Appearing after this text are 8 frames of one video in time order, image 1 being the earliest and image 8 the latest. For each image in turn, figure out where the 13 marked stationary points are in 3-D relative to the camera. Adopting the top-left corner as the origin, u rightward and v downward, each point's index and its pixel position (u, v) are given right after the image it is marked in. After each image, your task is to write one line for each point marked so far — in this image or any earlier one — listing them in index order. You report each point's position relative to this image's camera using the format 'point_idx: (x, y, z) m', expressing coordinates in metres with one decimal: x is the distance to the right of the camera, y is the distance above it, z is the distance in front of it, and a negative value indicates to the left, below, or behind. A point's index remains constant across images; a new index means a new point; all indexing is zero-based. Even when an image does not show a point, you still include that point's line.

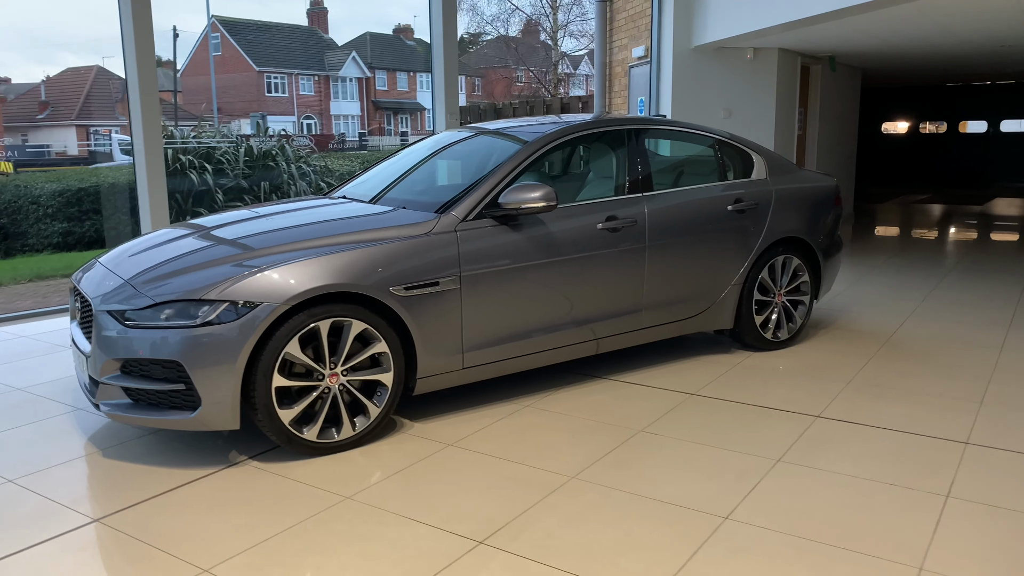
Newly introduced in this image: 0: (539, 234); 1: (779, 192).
0: (+0.1, +0.2, +3.8) m
1: (+1.5, +0.5, +4.8) m
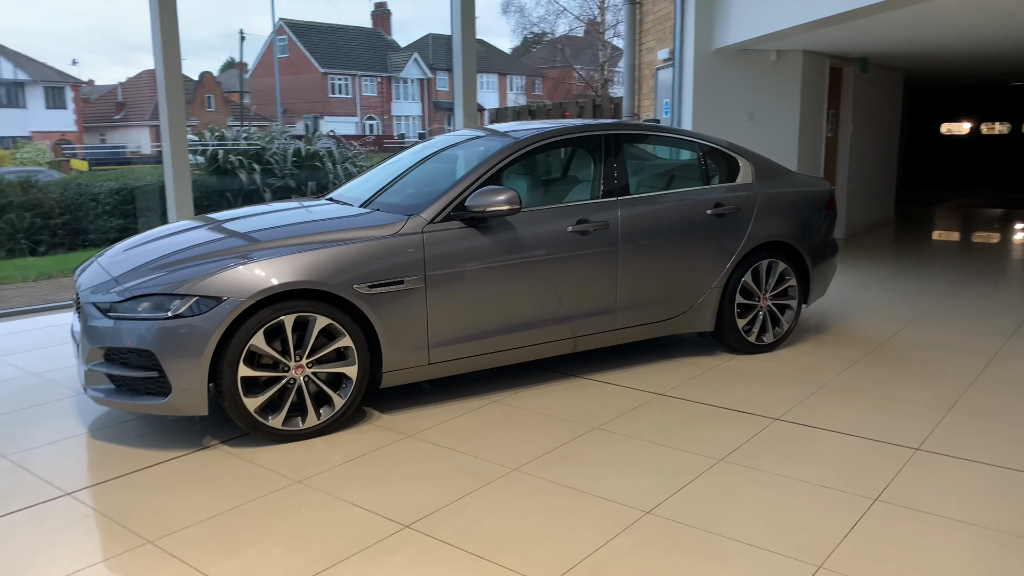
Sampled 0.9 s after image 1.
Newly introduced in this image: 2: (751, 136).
0: (0.0, +0.2, +3.9) m
1: (+1.5, +0.5, +4.8) m
2: (+2.4, +1.6, +8.4) m
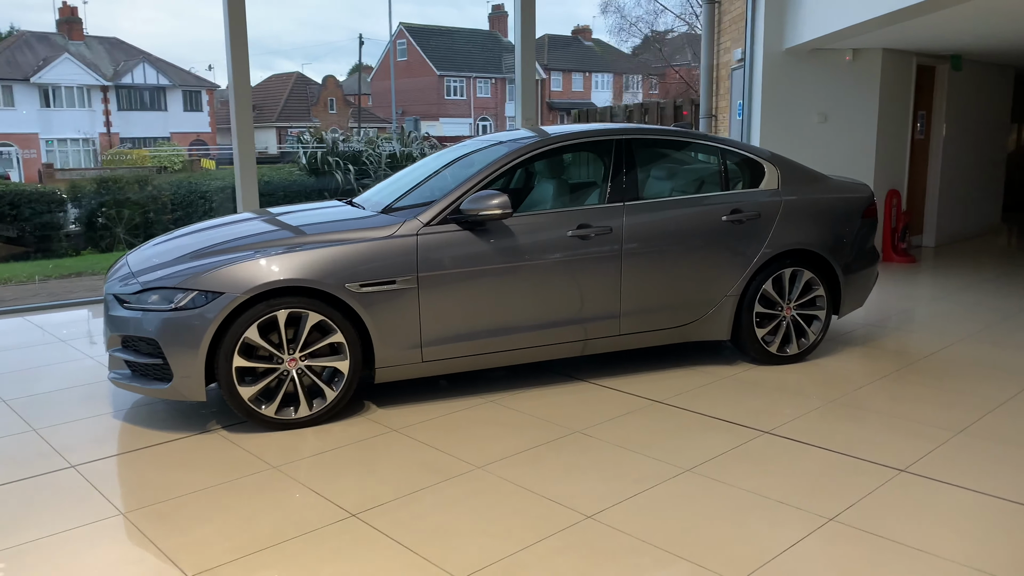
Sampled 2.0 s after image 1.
0: (-0.1, +0.2, +4.0) m
1: (+1.6, +0.5, +4.6) m
2: (+3.1, +1.5, +8.0) m
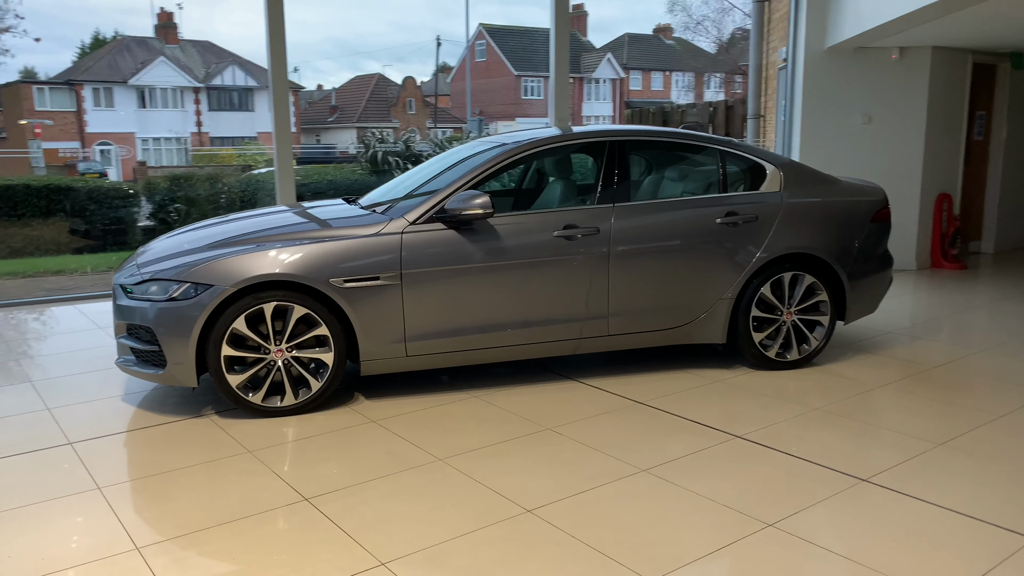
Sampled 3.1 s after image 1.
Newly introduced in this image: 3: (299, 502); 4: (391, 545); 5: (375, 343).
0: (-0.1, +0.2, +4.1) m
1: (+1.5, +0.5, +4.6) m
2: (+3.4, +1.4, +7.8) m
3: (-0.8, -0.8, +3.1) m
4: (-0.4, -0.9, +2.7) m
5: (-0.7, -0.3, +4.0) m
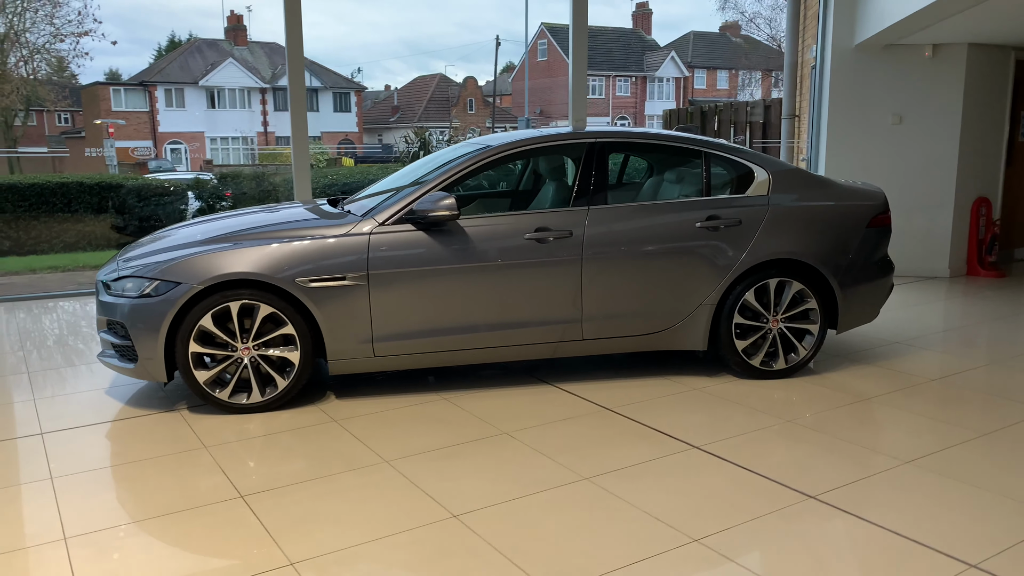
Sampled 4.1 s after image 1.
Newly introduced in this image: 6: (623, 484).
0: (-0.3, +0.2, +4.1) m
1: (+1.4, +0.4, +4.4) m
2: (+3.6, +1.3, +7.5) m
3: (-1.1, -0.8, +3.1) m
4: (-0.7, -0.9, +2.8) m
5: (-0.8, -0.3, +4.0) m
6: (+0.4, -0.8, +3.2) m
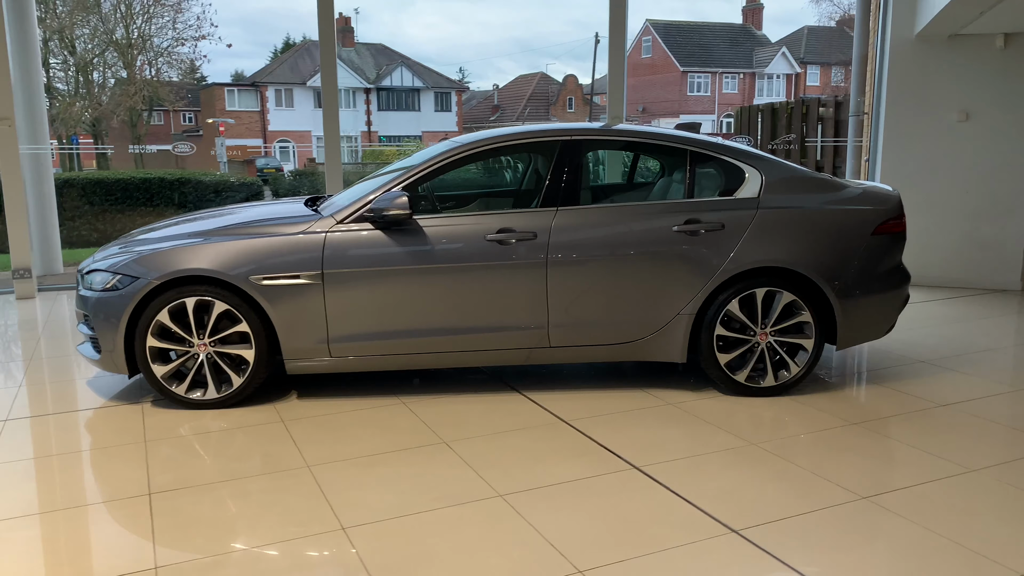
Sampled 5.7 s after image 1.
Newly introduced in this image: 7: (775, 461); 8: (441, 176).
0: (-0.5, +0.2, +4.0) m
1: (+1.3, +0.4, +4.1) m
2: (+3.8, +1.2, +6.8) m
3: (-1.4, -0.8, +3.1) m
4: (-1.1, -0.9, +2.7) m
5: (-1.0, -0.3, +4.0) m
6: (+0.1, -0.8, +3.0) m
7: (+1.1, -0.7, +3.4) m
8: (-0.4, +0.5, +4.1) m
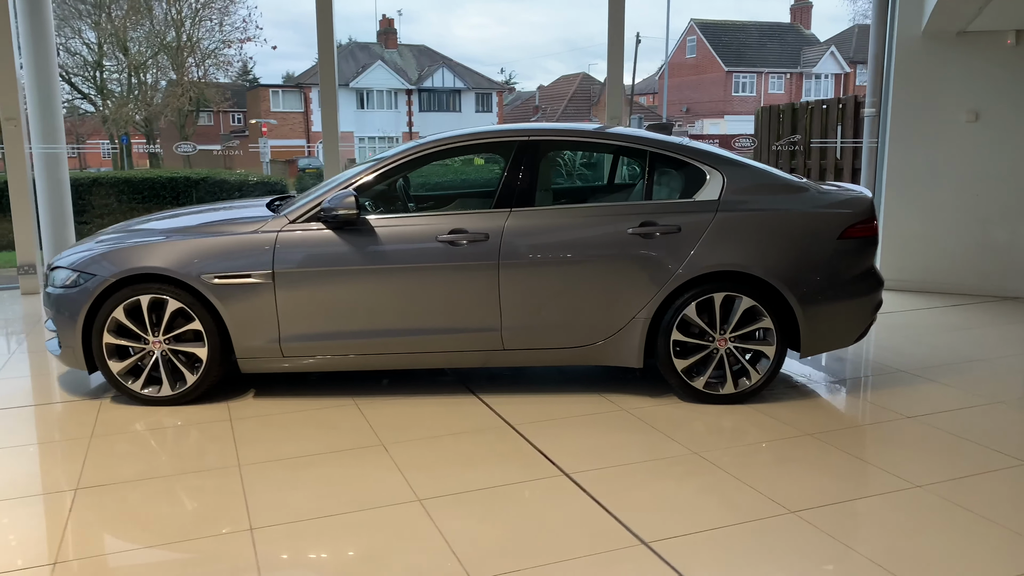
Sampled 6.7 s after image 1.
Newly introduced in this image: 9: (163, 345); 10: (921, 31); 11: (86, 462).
0: (-0.7, +0.2, +4.0) m
1: (+1.0, +0.3, +4.0) m
2: (+3.7, +1.2, +6.6) m
3: (-1.7, -0.8, +3.1) m
4: (-1.4, -0.9, +2.7) m
5: (-1.3, -0.3, +4.0) m
6: (-0.2, -0.8, +2.9) m
7: (+0.8, -0.7, +3.3) m
8: (-0.6, +0.5, +4.1) m
9: (-1.7, -0.3, +4.0) m
10: (+3.3, +2.1, +6.6) m
11: (-1.8, -0.8, +3.5) m
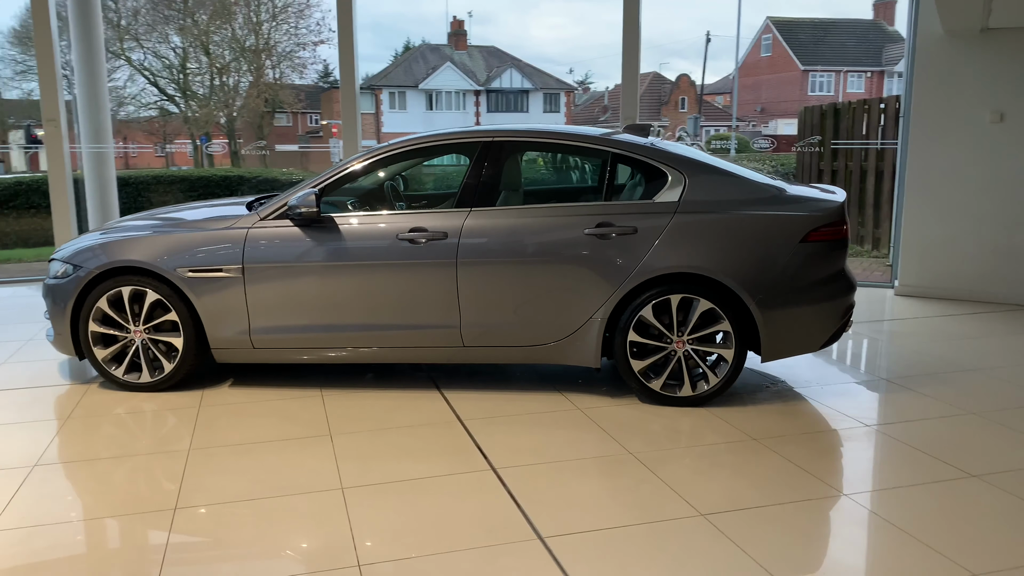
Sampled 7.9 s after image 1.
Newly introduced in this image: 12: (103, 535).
0: (-0.9, +0.2, +4.1) m
1: (+0.8, +0.3, +3.9) m
2: (+3.8, +1.1, +6.3) m
3: (-2.0, -0.7, +3.4) m
4: (-1.7, -0.8, +2.9) m
5: (-1.5, -0.2, +4.2) m
6: (-0.5, -0.8, +3.0) m
7: (+0.5, -0.7, +3.3) m
8: (-0.8, +0.6, +4.2) m
9: (-1.9, -0.2, +4.2) m
10: (+3.3, +2.0, +6.3) m
11: (-2.1, -0.7, +3.8) m
12: (-1.4, -0.8, +2.8) m
